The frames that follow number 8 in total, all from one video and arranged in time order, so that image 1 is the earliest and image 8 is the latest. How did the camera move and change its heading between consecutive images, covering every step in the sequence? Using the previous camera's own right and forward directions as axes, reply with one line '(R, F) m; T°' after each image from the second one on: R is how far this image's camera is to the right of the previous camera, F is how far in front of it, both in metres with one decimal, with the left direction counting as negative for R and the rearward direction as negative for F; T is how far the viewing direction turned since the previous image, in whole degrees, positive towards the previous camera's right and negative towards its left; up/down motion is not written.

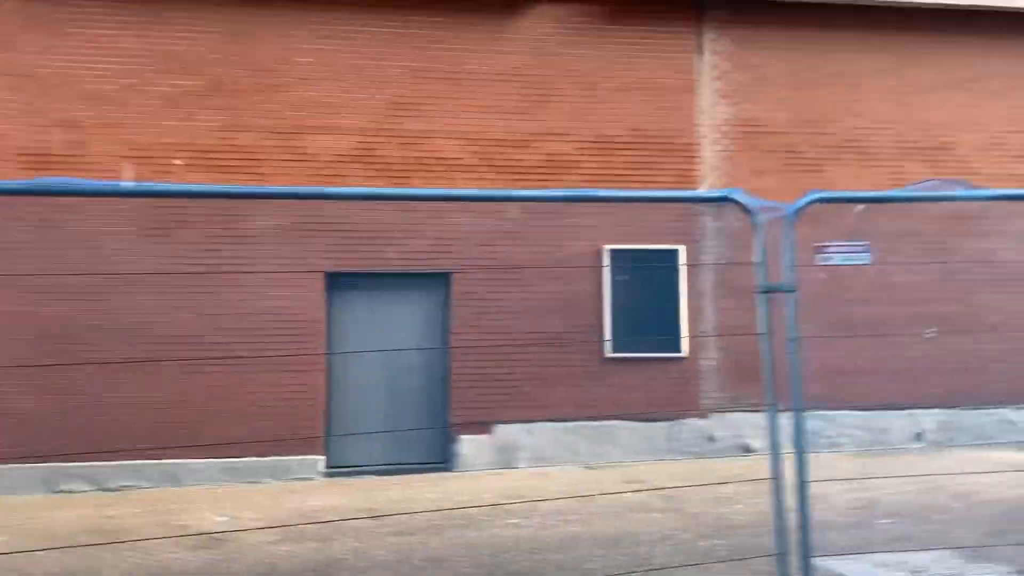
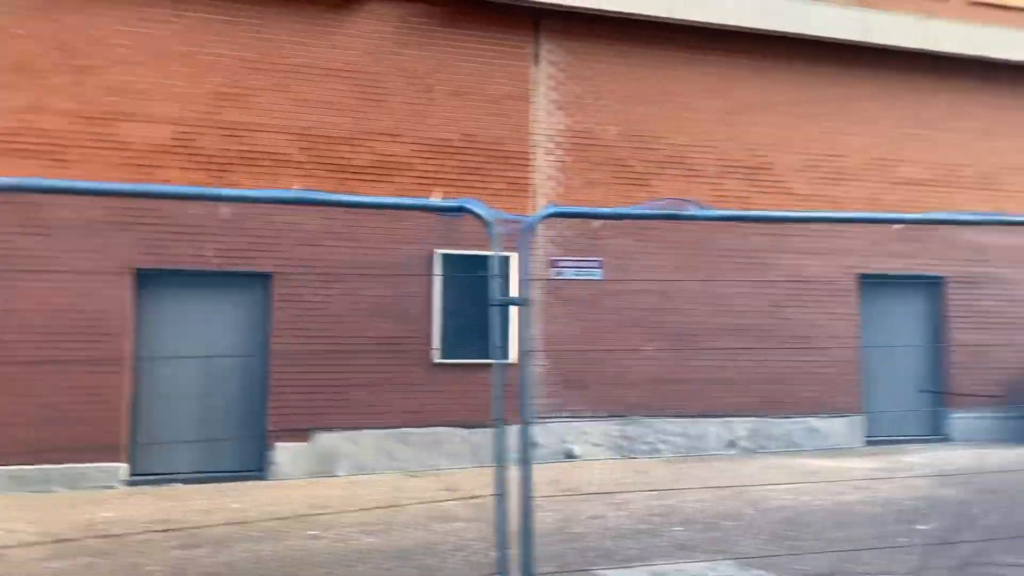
(+0.5, +0.1) m; +8°
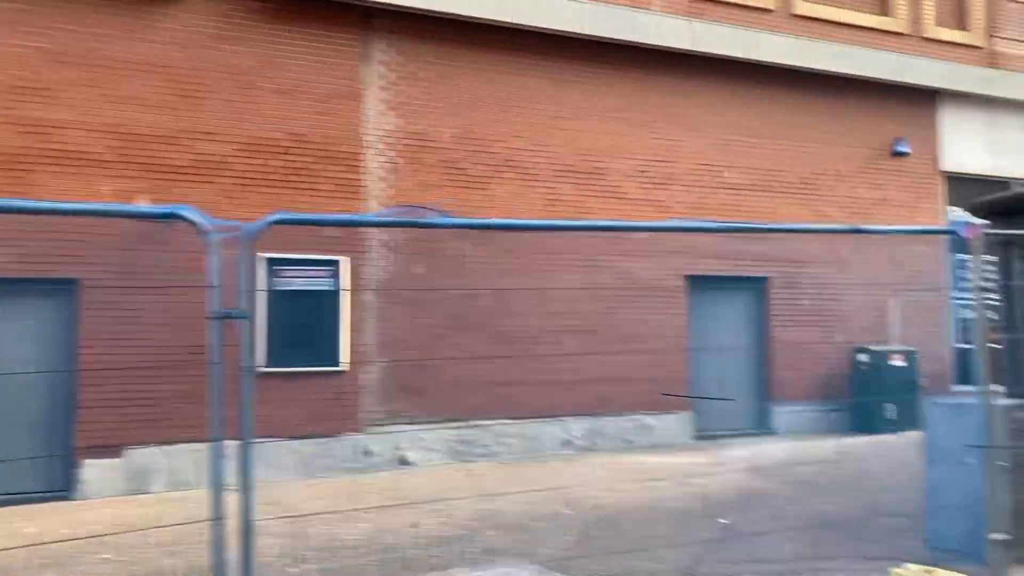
(+0.5, +0.1) m; +8°
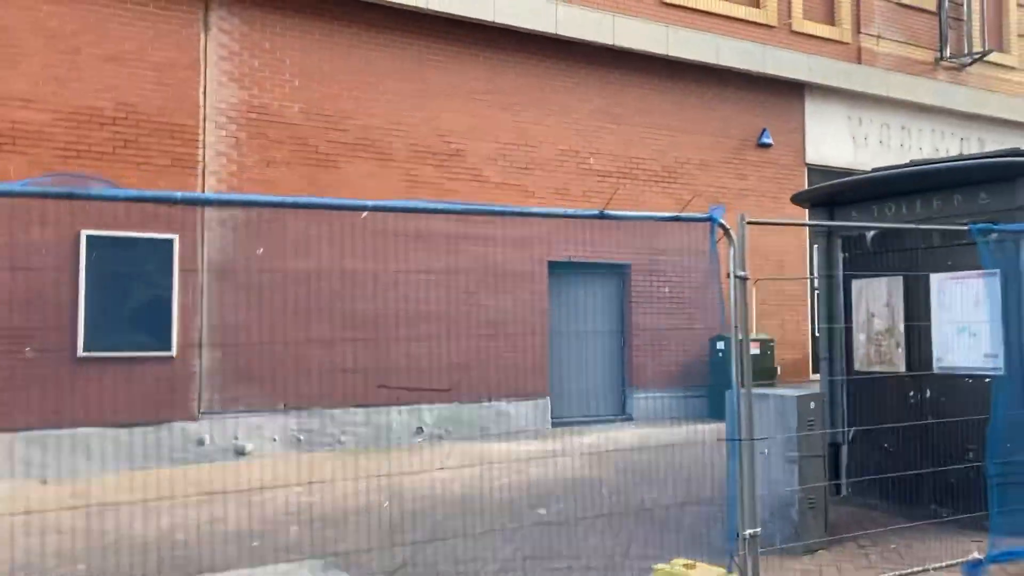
(+0.7, +0.2) m; +5°
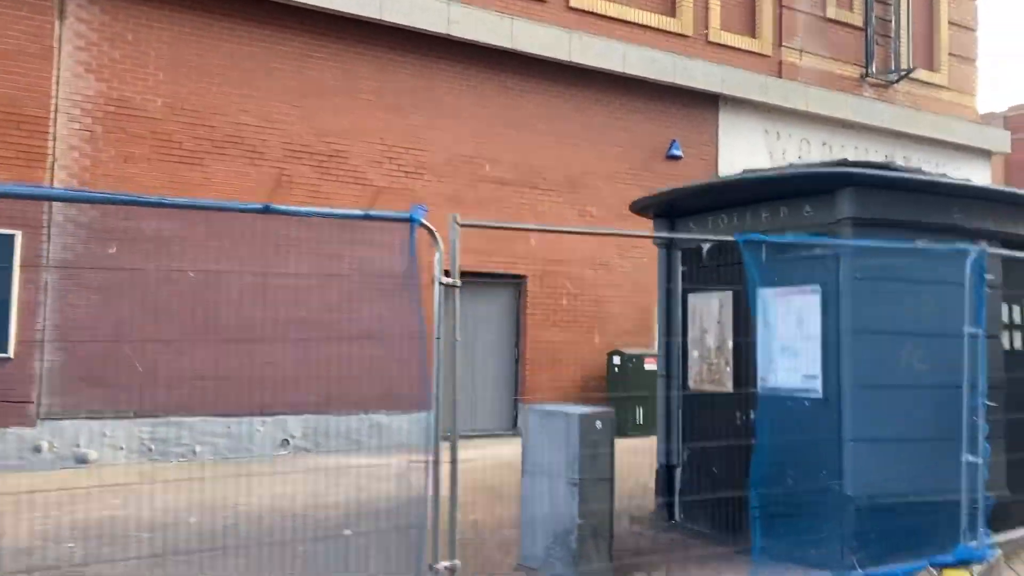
(+1.2, +0.3) m; +1°
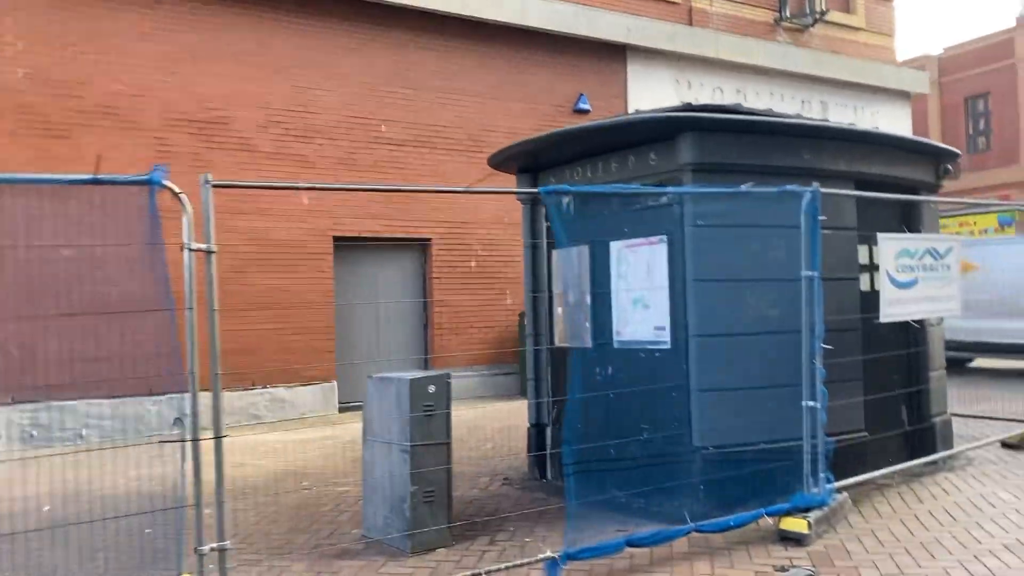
(+0.8, +0.2) m; +2°
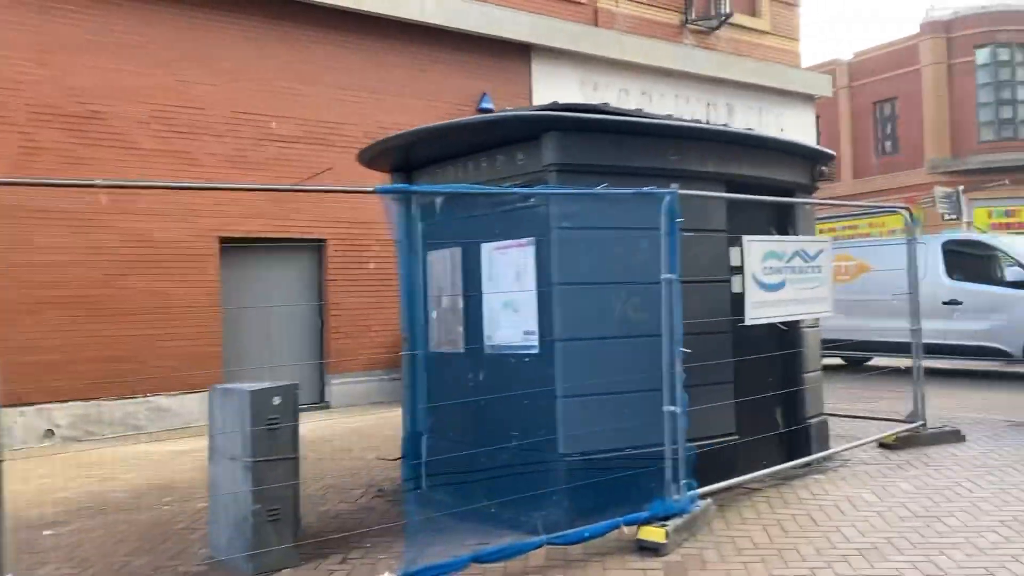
(+0.4, +0.2) m; +4°
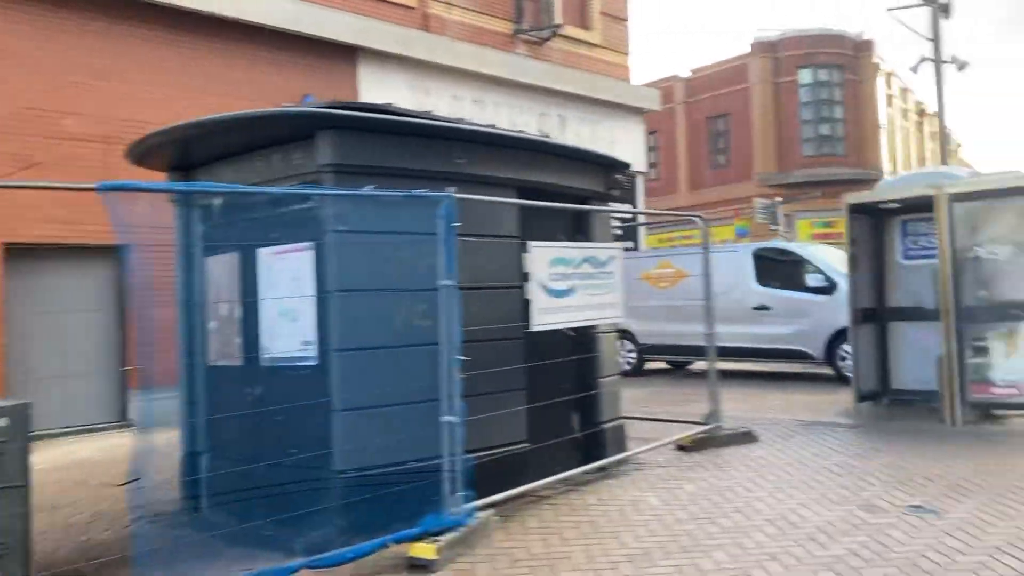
(+0.5, +0.1) m; +9°
